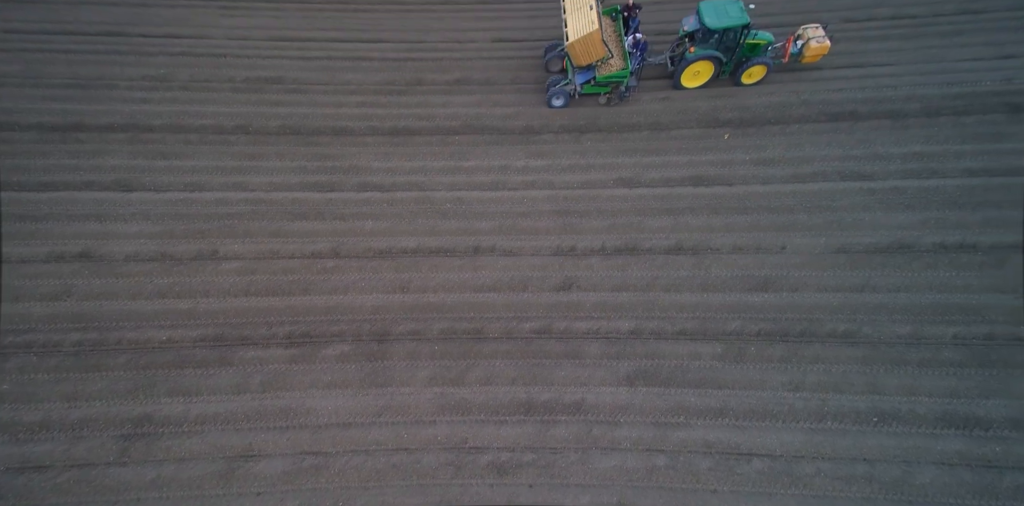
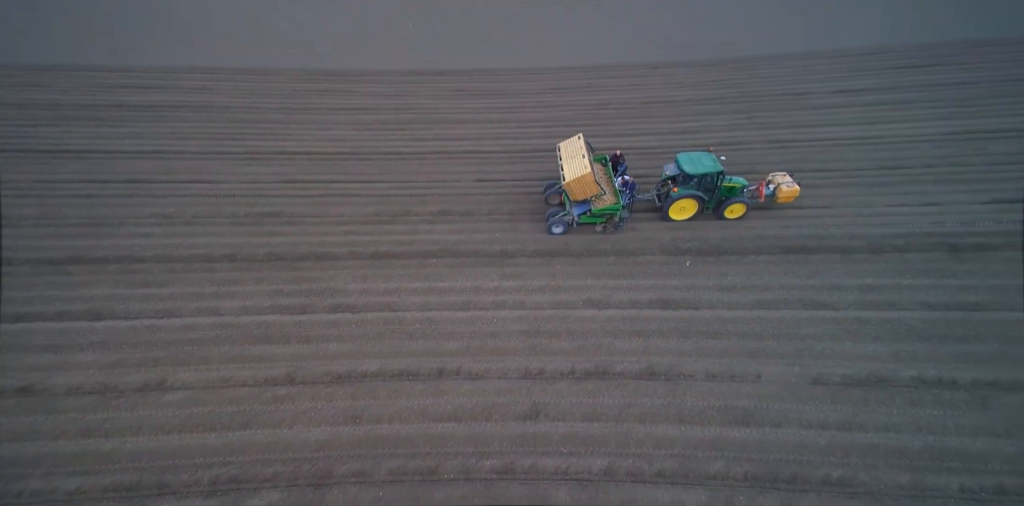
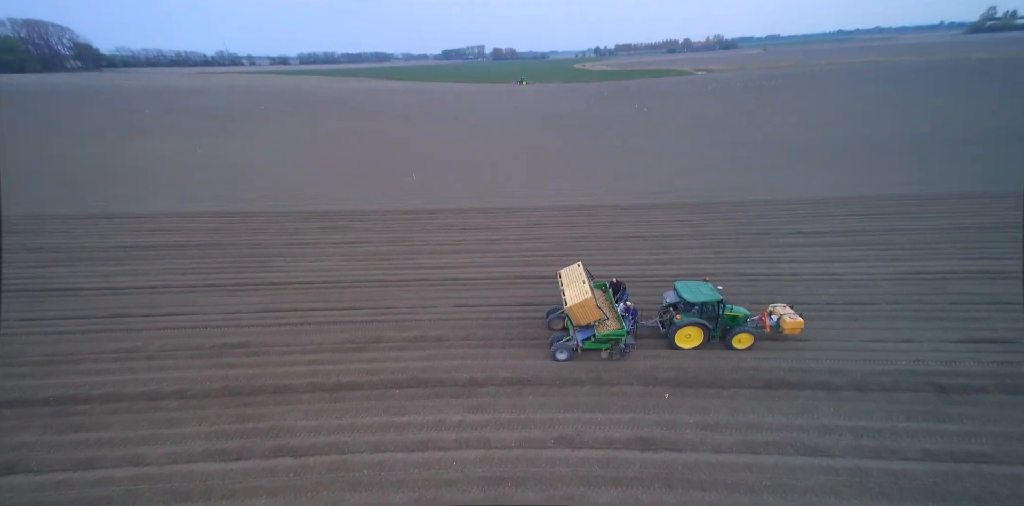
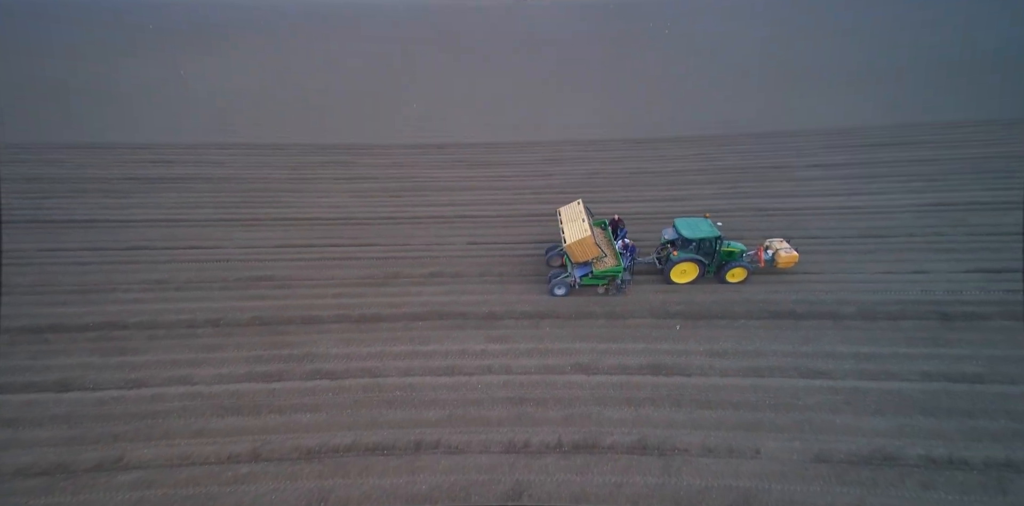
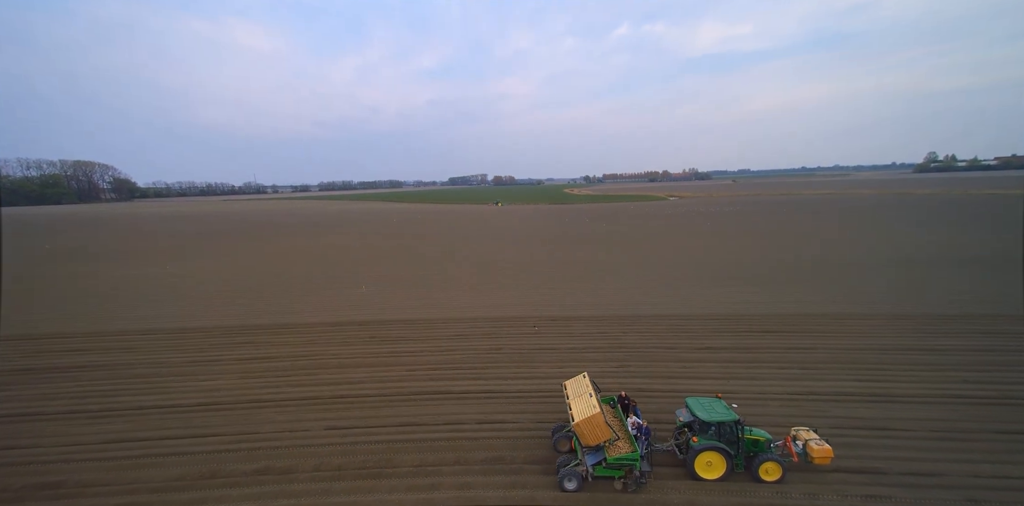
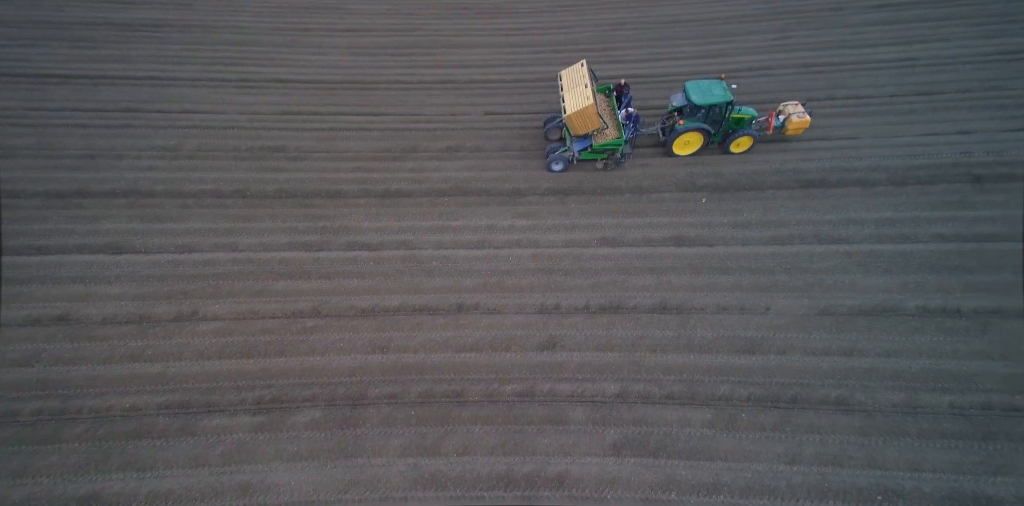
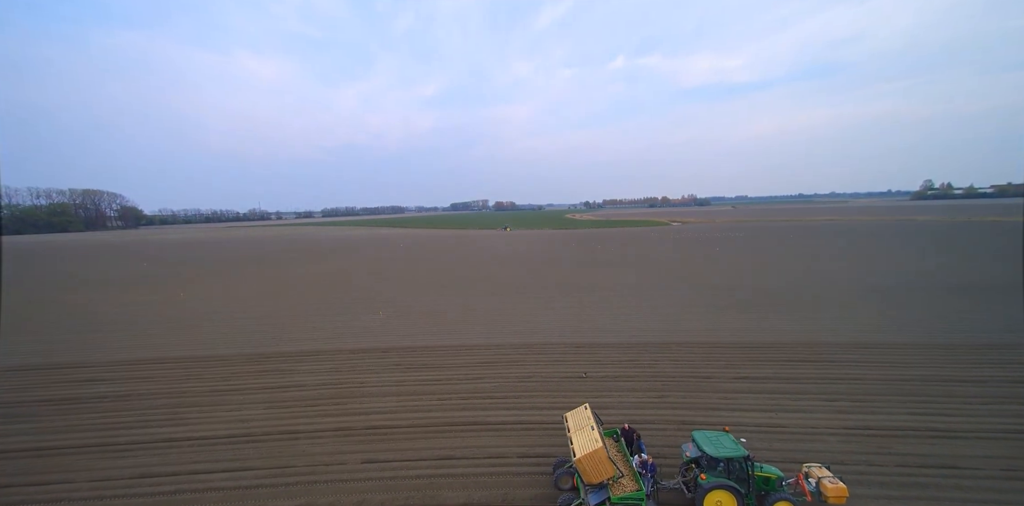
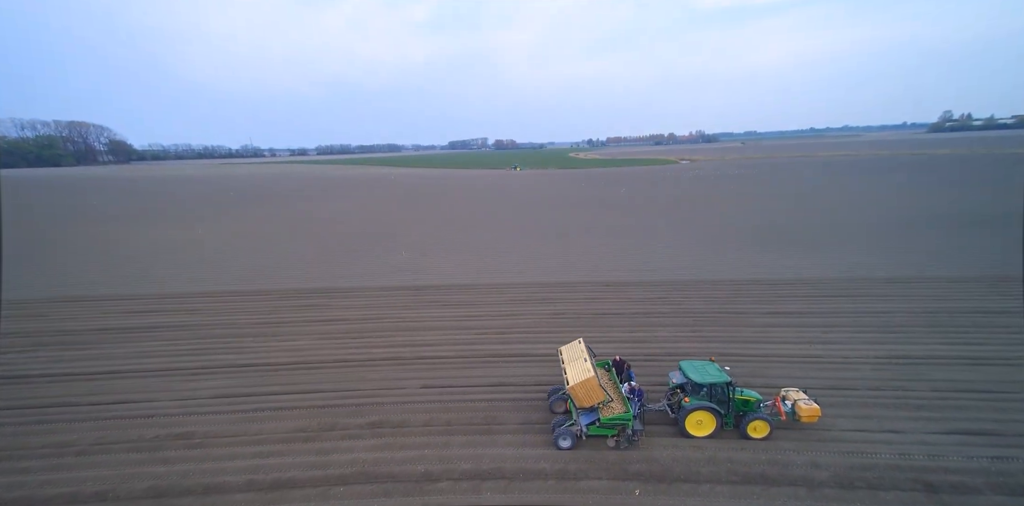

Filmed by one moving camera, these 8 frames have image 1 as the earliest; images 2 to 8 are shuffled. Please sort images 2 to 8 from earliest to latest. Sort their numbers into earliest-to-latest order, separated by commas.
6, 2, 4, 3, 8, 7, 5
